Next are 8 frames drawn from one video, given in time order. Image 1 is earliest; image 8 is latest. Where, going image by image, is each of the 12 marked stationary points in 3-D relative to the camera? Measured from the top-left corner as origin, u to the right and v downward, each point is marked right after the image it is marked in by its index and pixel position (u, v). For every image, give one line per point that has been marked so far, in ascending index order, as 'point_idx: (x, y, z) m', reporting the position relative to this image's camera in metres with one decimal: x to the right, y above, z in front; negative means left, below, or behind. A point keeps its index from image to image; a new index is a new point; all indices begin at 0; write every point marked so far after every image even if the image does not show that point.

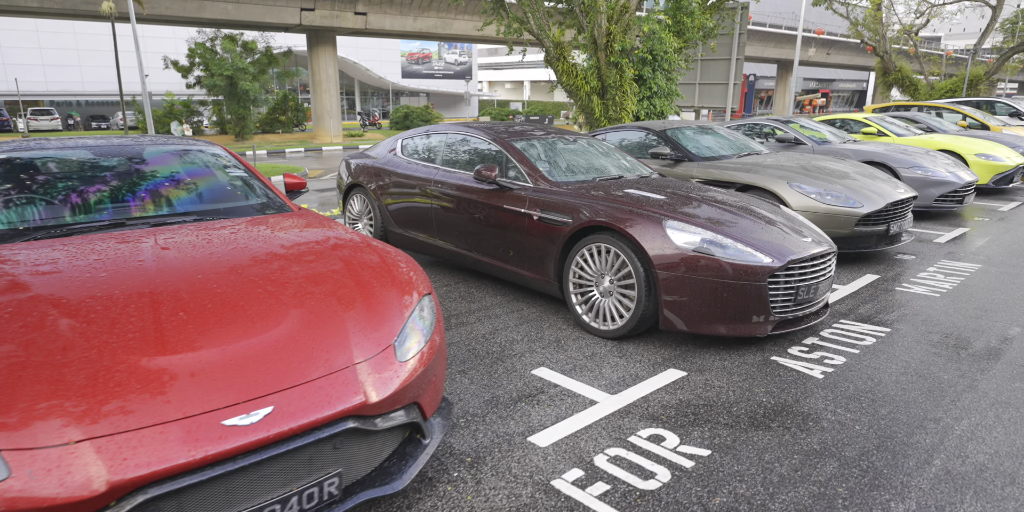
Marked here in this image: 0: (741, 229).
0: (+1.4, +0.2, +3.7) m
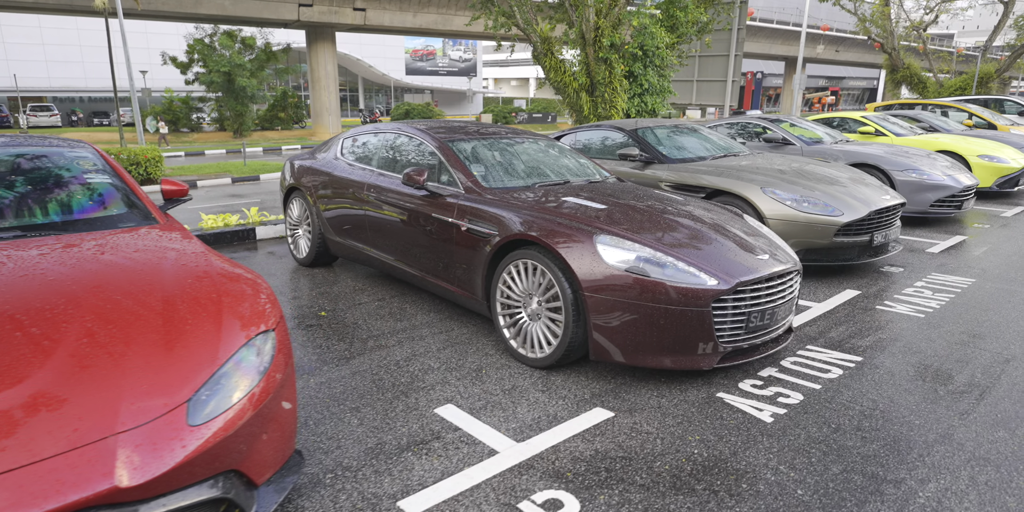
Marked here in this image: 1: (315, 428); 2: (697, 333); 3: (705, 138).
0: (+0.9, +0.1, +3.2) m
1: (-0.9, -0.8, +2.7) m
2: (+0.9, -0.4, +3.0) m
3: (+2.1, +1.3, +6.7) m
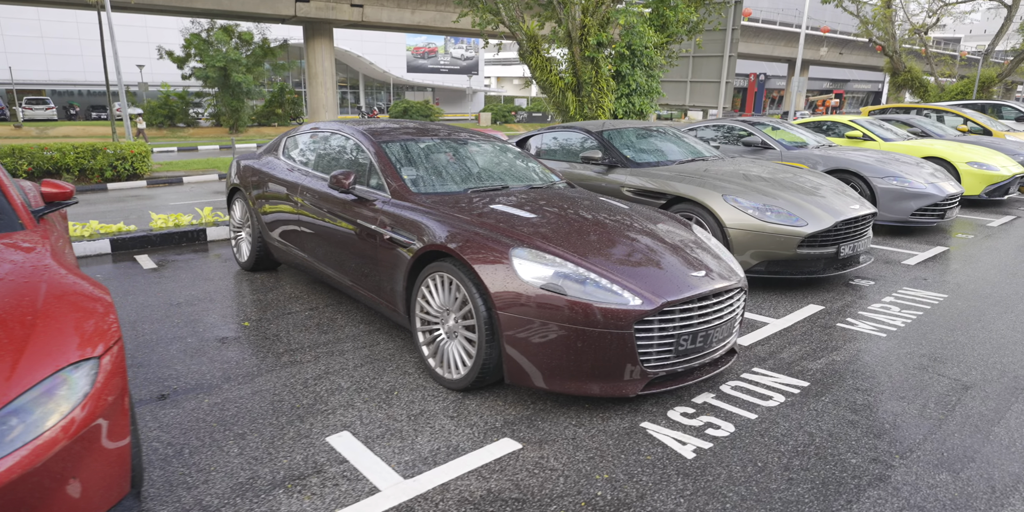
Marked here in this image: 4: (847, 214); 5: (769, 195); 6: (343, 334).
0: (+0.5, 0.0, +2.9) m
1: (-1.3, -0.8, +2.5) m
2: (+0.5, -0.4, +2.7) m
3: (+1.7, +1.2, +6.4) m
4: (+2.6, +0.3, +4.7) m
5: (+2.0, +0.5, +4.8) m
6: (-1.1, -0.5, +3.9) m
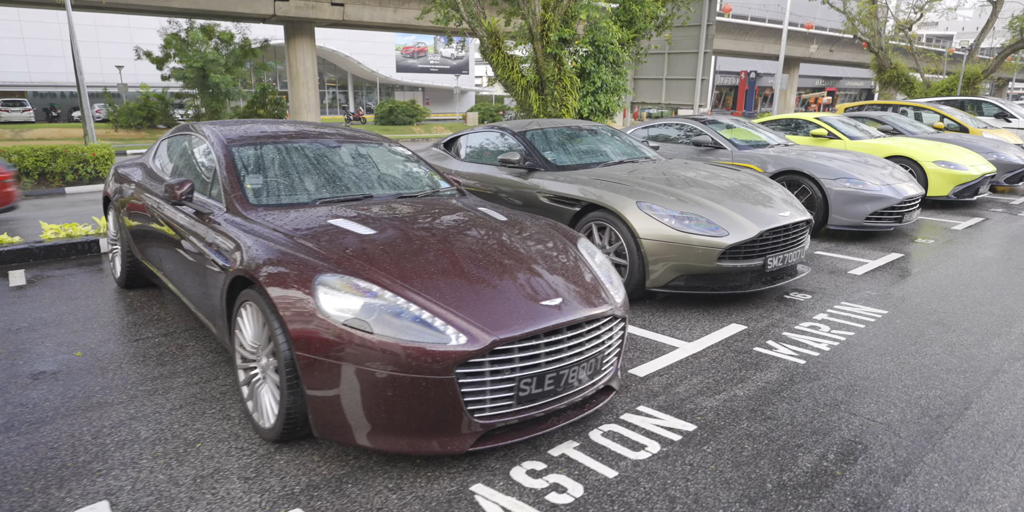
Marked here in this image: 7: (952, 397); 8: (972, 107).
0: (-0.3, -0.1, +2.5) m
1: (-2.0, -0.9, +2.0) m
2: (-0.3, -0.6, +2.3) m
3: (+0.9, +1.1, +5.9) m
4: (+1.8, +0.2, +4.3) m
5: (+1.2, +0.4, +4.3) m
6: (-1.8, -0.6, +3.4) m
7: (+2.1, -0.7, +3.0) m
8: (+11.3, +3.7, +15.2) m
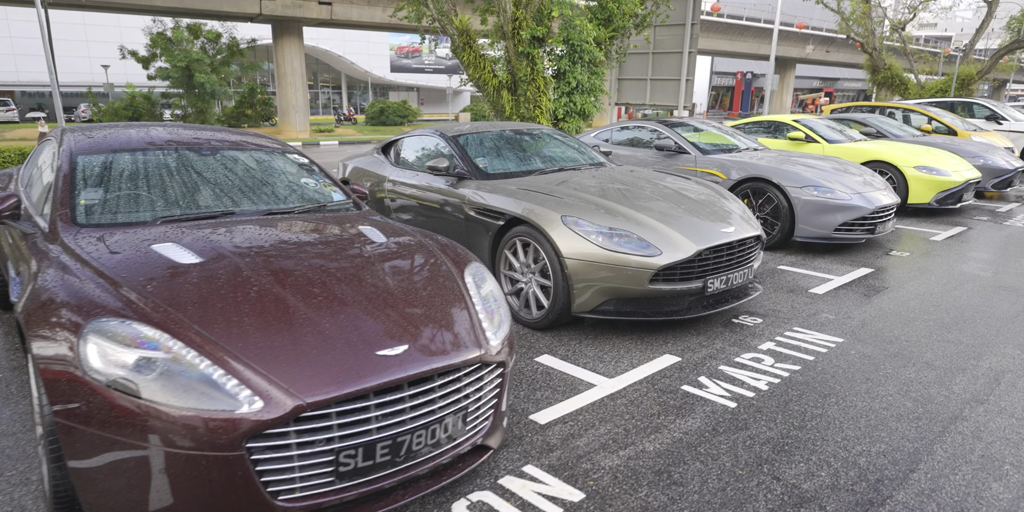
0: (-0.8, -0.3, +2.0) m
1: (-2.6, -1.0, +1.5) m
2: (-0.8, -0.7, +1.8) m
3: (+0.4, +1.0, +5.5) m
4: (+1.3, +0.1, +3.8) m
5: (+0.7, +0.3, +3.9) m
6: (-2.3, -0.7, +2.9) m
7: (+1.6, -0.8, +2.6) m
8: (+10.7, +3.5, +14.7) m
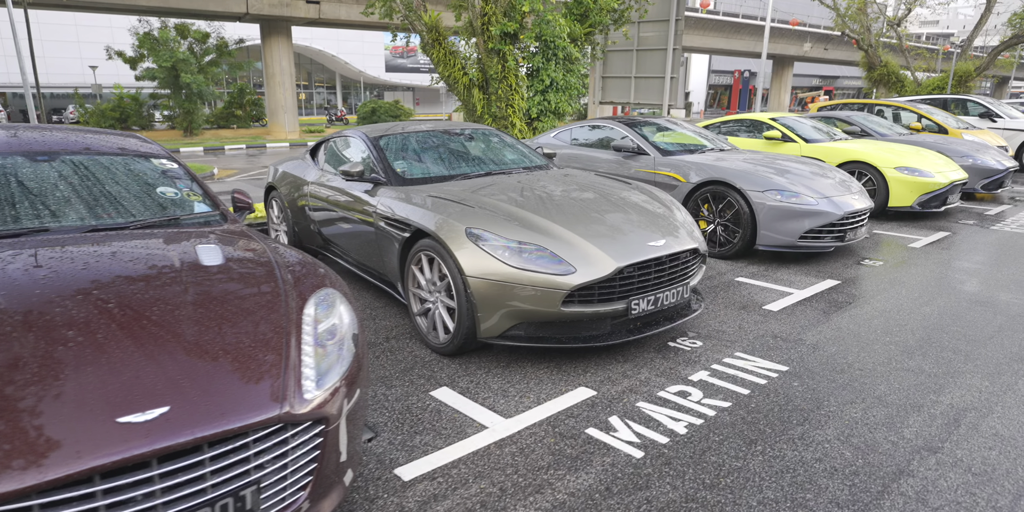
0: (-1.4, -0.3, +1.5) m
1: (-3.1, -1.2, +1.1) m
2: (-1.4, -0.8, +1.3) m
3: (-0.2, +0.9, +5.0) m
4: (+0.7, 0.0, +3.3) m
5: (+0.1, +0.2, +3.4) m
6: (-2.9, -0.8, +2.5) m
7: (+1.0, -0.9, +2.1) m
8: (+10.2, +3.4, +14.2) m
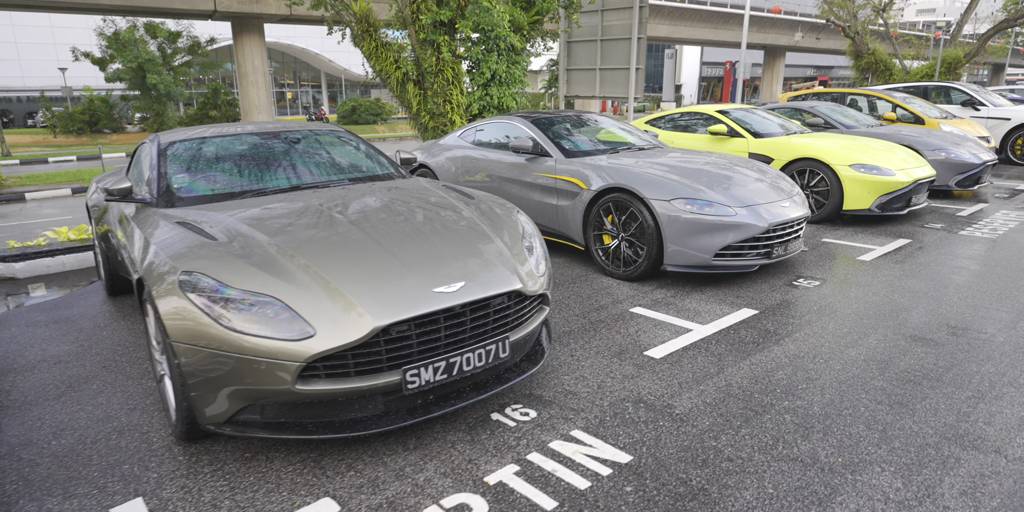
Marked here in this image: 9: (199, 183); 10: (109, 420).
0: (-2.4, -0.6, +0.6) m
1: (-4.1, -1.4, +0.2) m
2: (-2.4, -1.0, +0.4) m
3: (-1.2, +0.7, +4.1) m
4: (-0.3, -0.2, +2.4) m
5: (-0.9, 0.0, +2.5) m
6: (-3.9, -1.1, +1.5) m
7: (0.0, -1.1, +1.2) m
8: (+9.1, +3.5, +13.3) m
9: (-1.7, +0.4, +3.5) m
10: (-1.9, -0.8, +2.9) m
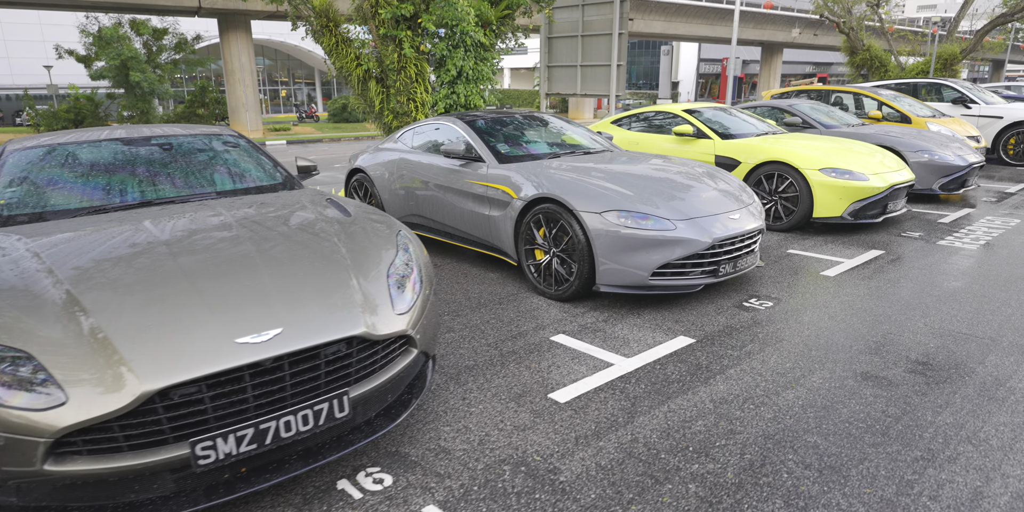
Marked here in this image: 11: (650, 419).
0: (-2.9, -0.7, +0.1) m
1: (-4.7, -1.6, -0.3) m
2: (-2.9, -1.2, 0.0) m
3: (-1.8, +0.6, +3.6) m
4: (-0.9, -0.3, +1.9) m
5: (-1.4, -0.2, +2.0) m
6: (-4.5, -1.2, +1.1) m
7: (-0.5, -1.2, +0.7) m
8: (+8.6, +3.4, +12.8) m
9: (-2.2, +0.3, +3.0) m
10: (-2.4, -0.9, +2.4) m
11: (+0.6, -0.7, +2.7) m
